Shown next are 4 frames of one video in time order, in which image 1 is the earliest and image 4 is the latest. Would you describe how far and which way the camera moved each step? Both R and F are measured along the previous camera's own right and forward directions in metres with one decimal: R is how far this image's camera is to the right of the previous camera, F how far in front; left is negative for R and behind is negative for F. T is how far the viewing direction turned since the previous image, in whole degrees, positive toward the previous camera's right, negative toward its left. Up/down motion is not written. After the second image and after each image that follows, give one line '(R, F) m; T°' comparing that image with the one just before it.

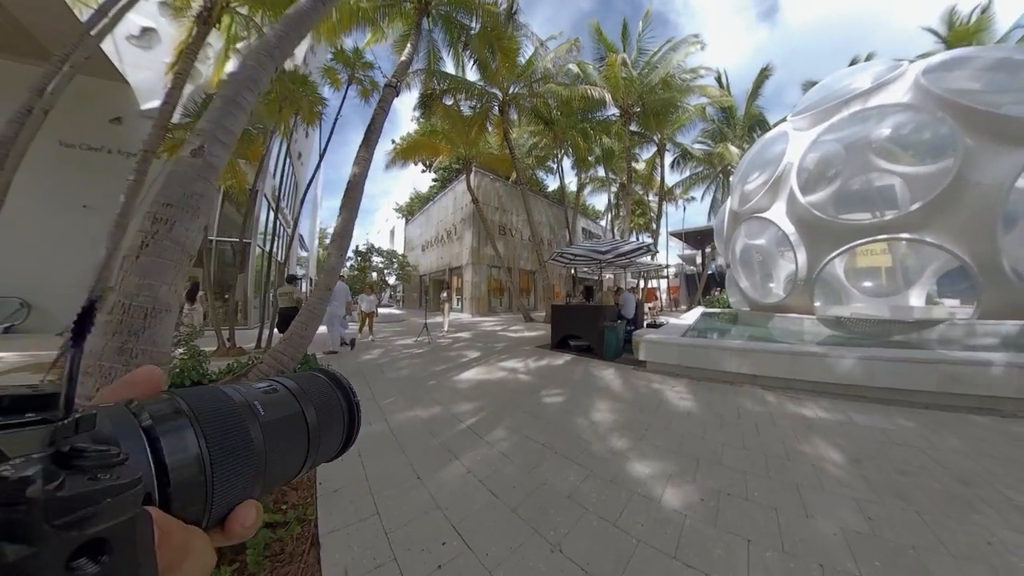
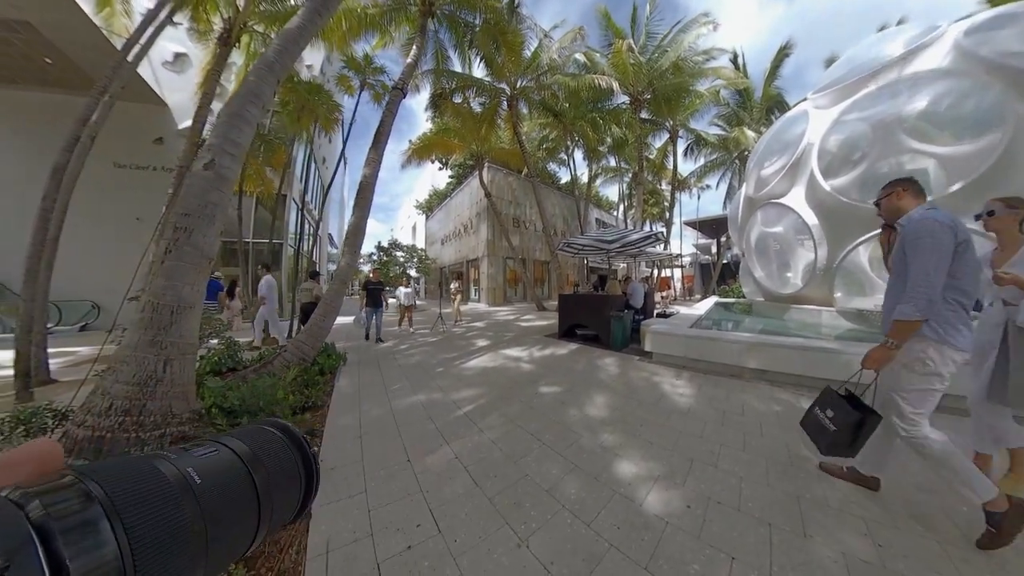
(+0.2, +0.2) m; -2°
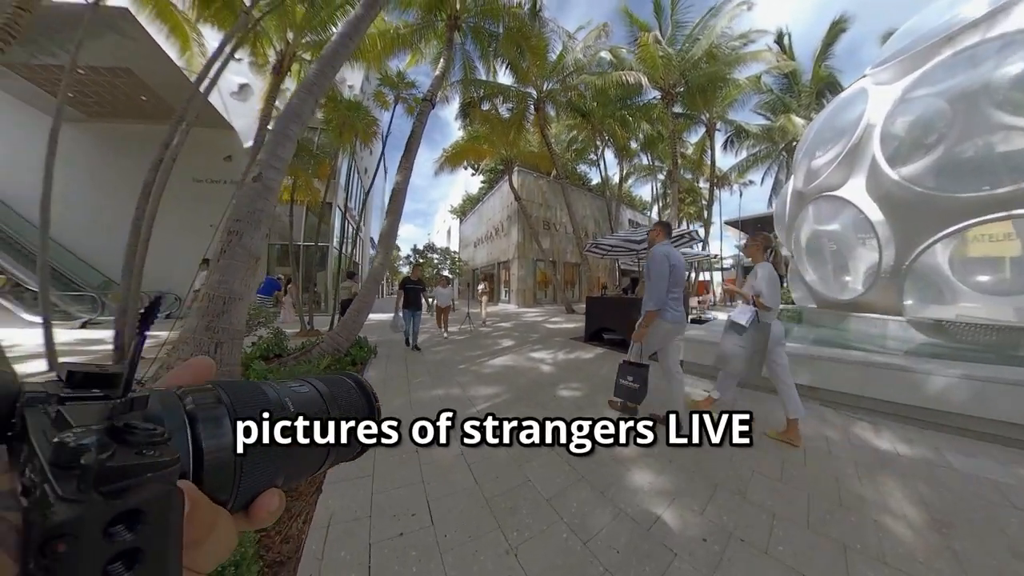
(+0.2, +0.2) m; -6°
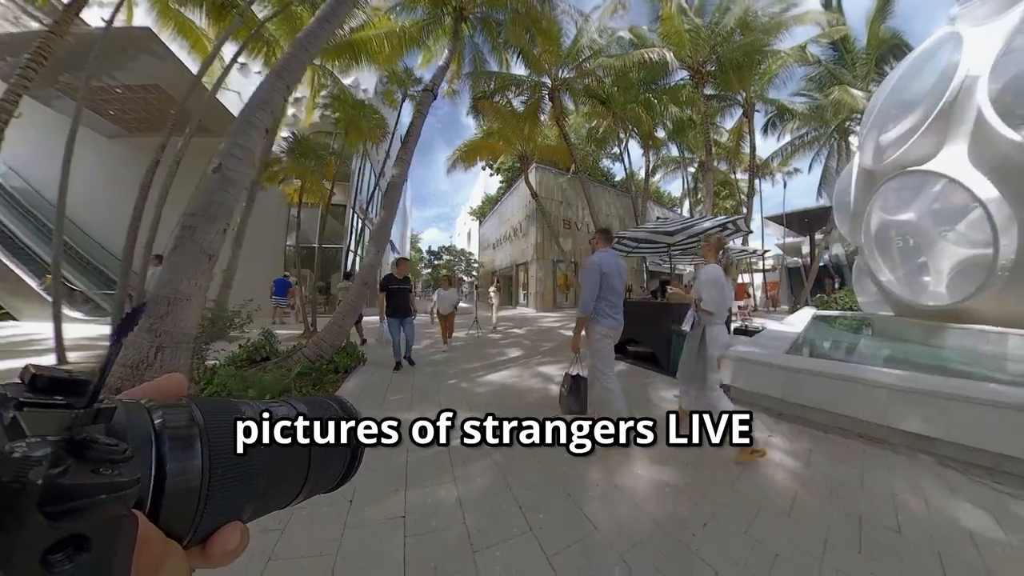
(+0.3, +0.7) m; -4°
